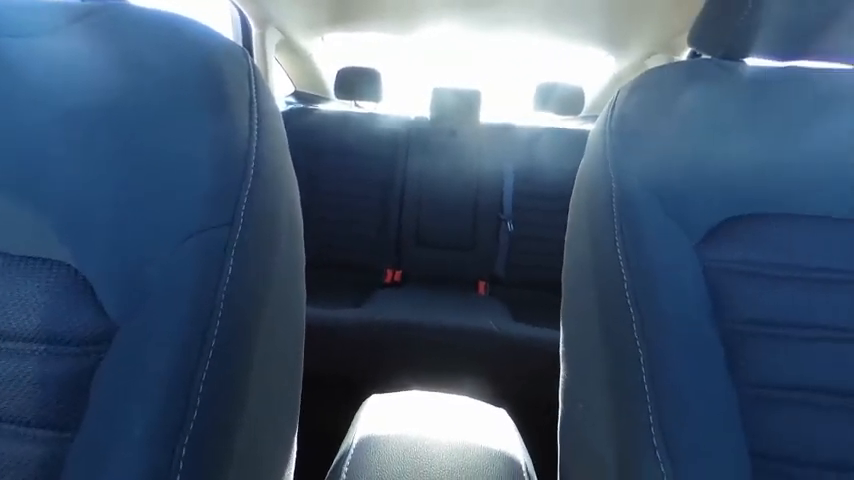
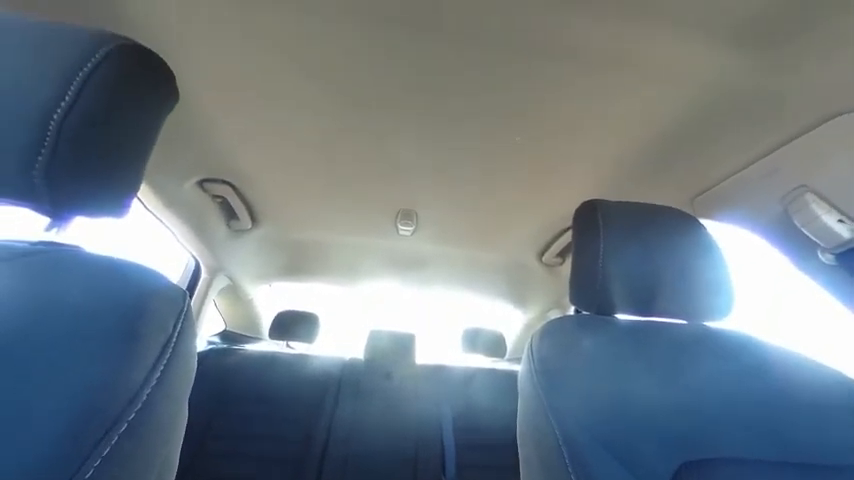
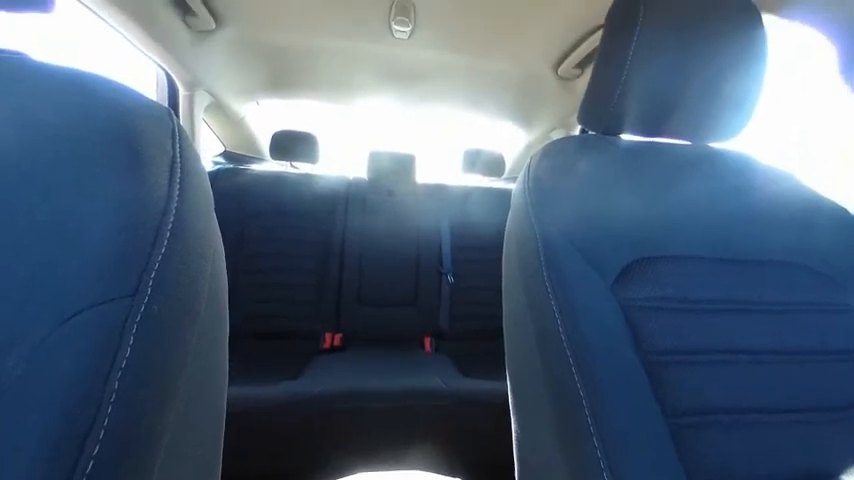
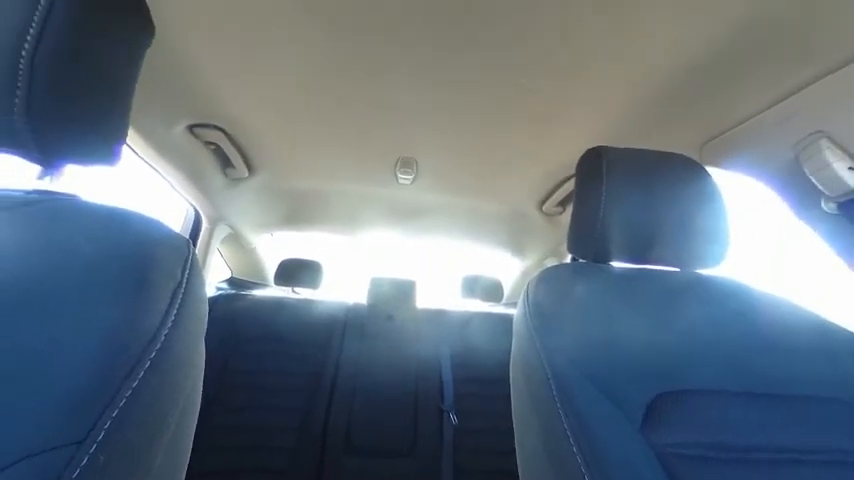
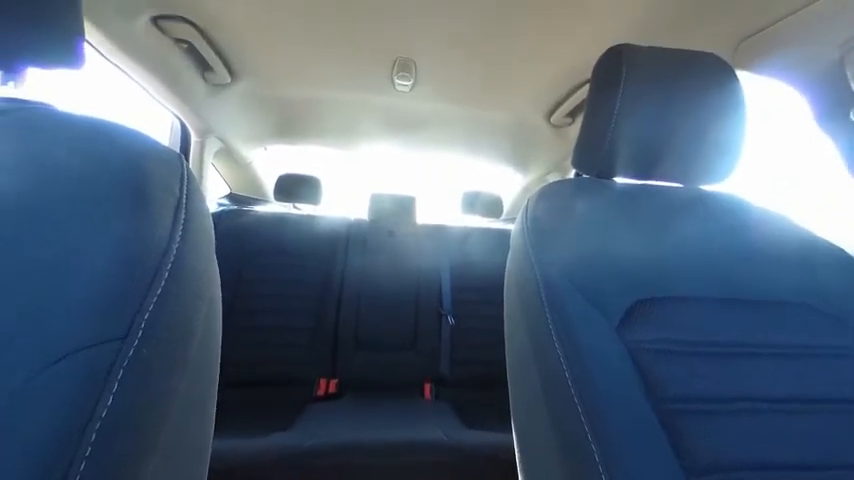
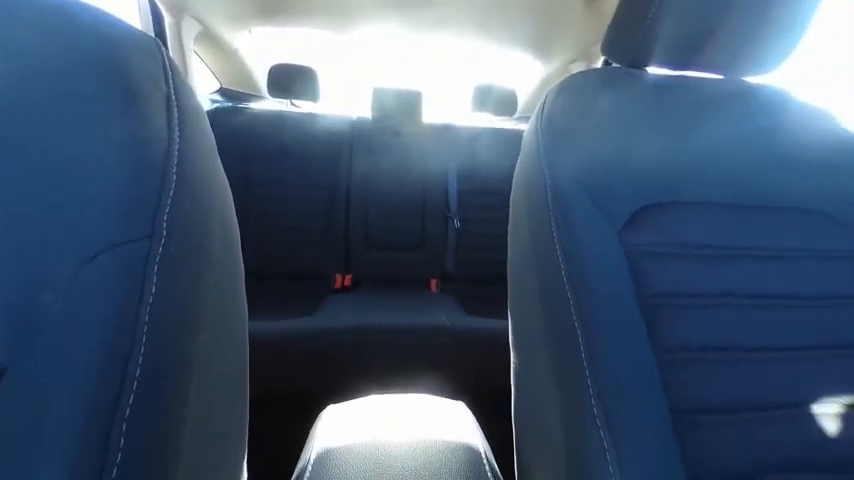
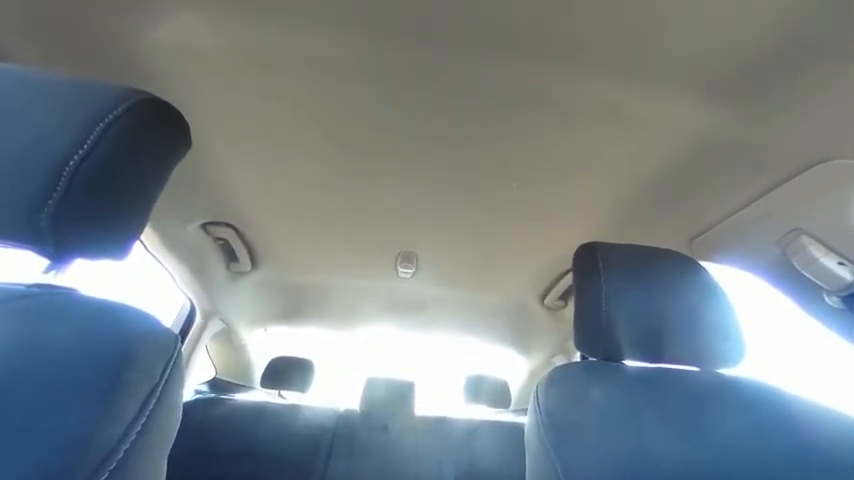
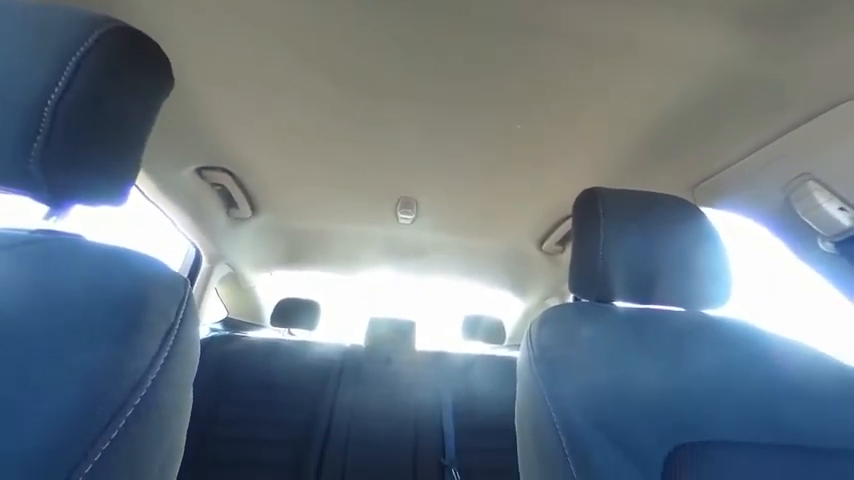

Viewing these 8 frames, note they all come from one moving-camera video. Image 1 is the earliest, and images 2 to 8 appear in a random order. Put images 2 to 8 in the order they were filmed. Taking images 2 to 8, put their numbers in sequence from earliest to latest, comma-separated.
6, 3, 5, 4, 2, 7, 8
